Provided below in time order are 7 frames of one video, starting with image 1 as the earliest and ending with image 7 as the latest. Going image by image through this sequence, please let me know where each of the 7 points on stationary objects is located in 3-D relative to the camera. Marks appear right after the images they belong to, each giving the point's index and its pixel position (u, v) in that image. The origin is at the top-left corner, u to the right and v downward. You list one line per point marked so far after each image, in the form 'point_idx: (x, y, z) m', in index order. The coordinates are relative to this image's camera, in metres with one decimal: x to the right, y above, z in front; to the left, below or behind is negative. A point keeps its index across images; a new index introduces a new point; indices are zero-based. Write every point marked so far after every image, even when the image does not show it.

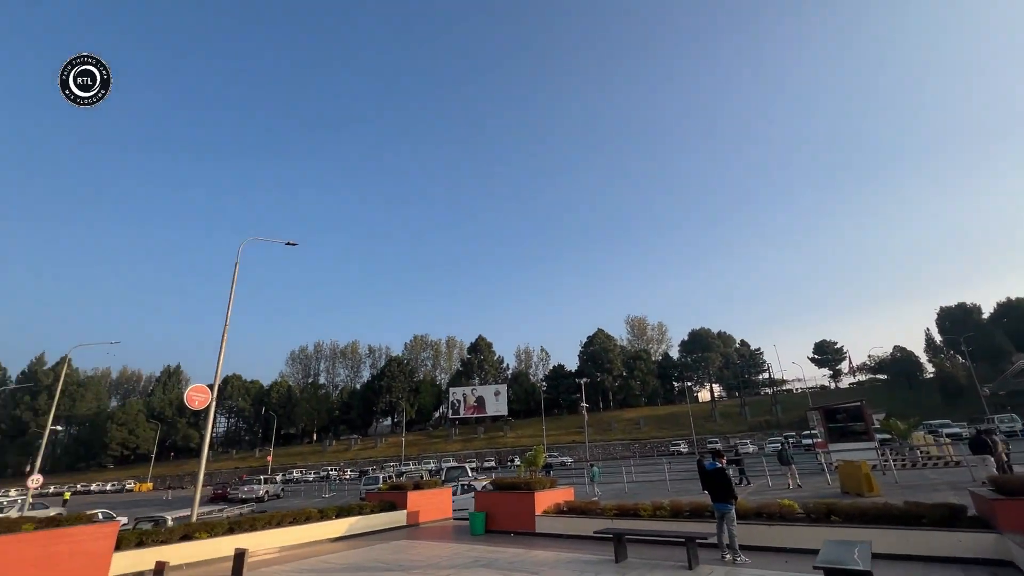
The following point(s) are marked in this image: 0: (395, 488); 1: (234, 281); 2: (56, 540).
0: (-3.9, -6.7, +15.7) m
1: (-8.7, +0.3, +14.6) m
2: (-8.5, -4.7, +8.7) m
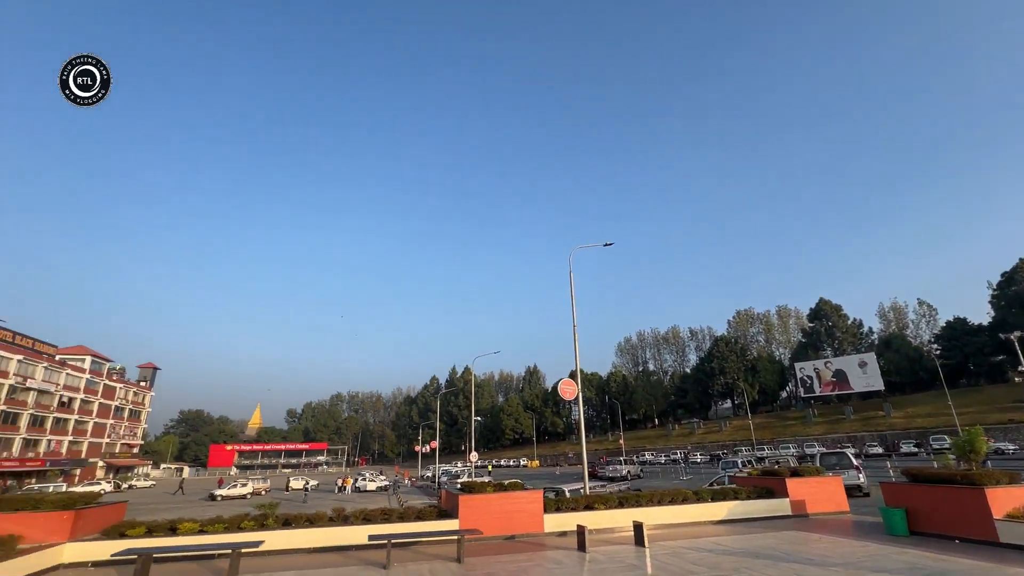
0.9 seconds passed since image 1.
0: (+8.0, -5.8, +14.6) m
1: (+2.1, 0.0, +16.8) m
2: (-0.1, -5.3, +11.7) m
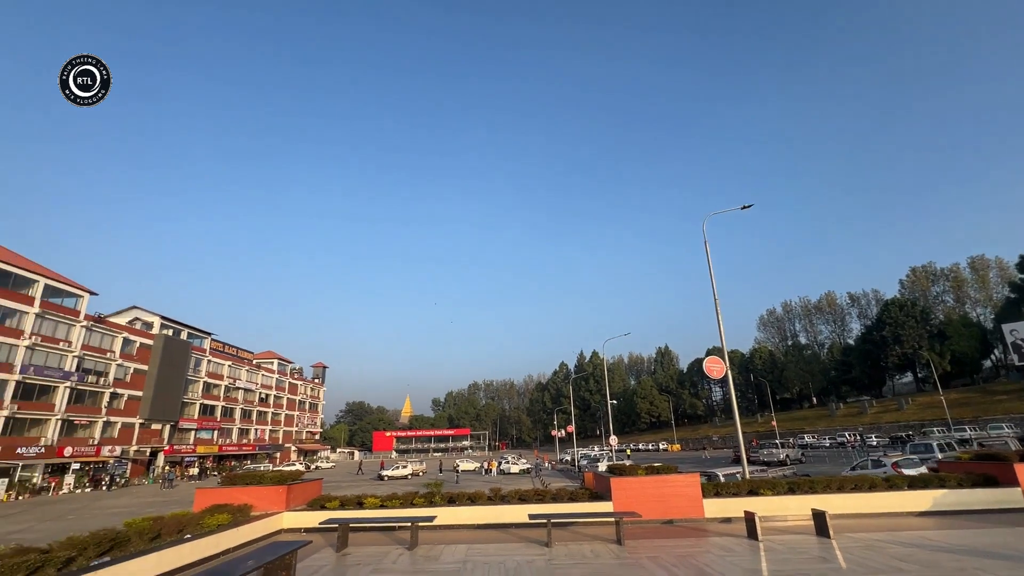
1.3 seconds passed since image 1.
0: (+12.2, -4.3, +12.0) m
1: (+6.5, +1.0, +15.5) m
2: (+3.6, -4.7, +11.2) m
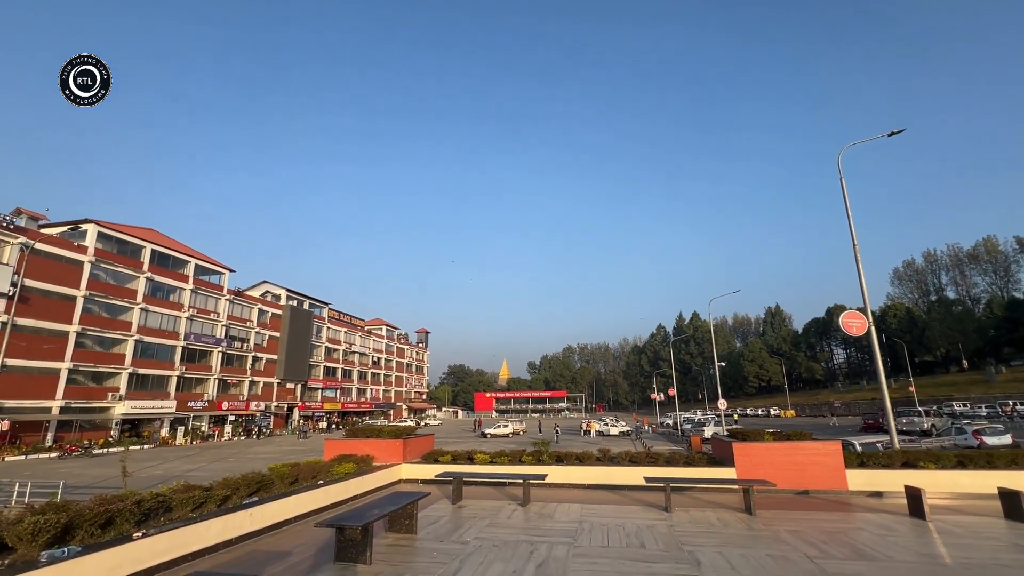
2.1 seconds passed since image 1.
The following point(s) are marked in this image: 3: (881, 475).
0: (+14.6, -2.8, +9.1) m
1: (+9.5, +2.6, +13.3) m
2: (+6.1, -3.5, +10.1) m
3: (+7.7, -3.9, +9.8) m
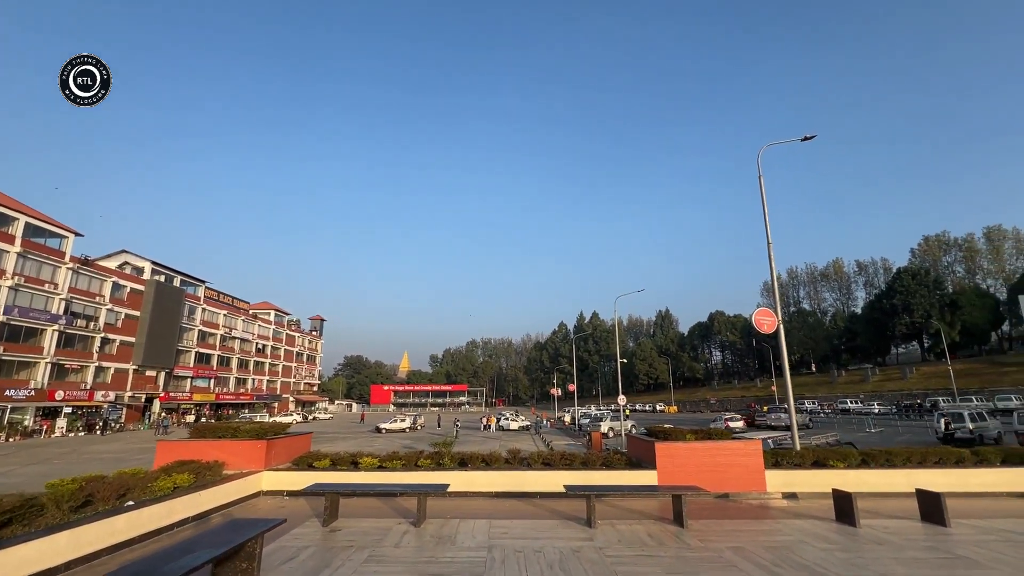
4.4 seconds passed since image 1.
0: (+12.7, -3.1, +10.1) m
1: (+7.2, +2.7, +13.2) m
2: (+4.1, -3.3, +9.4) m
3: (+5.7, -3.8, +9.4) m
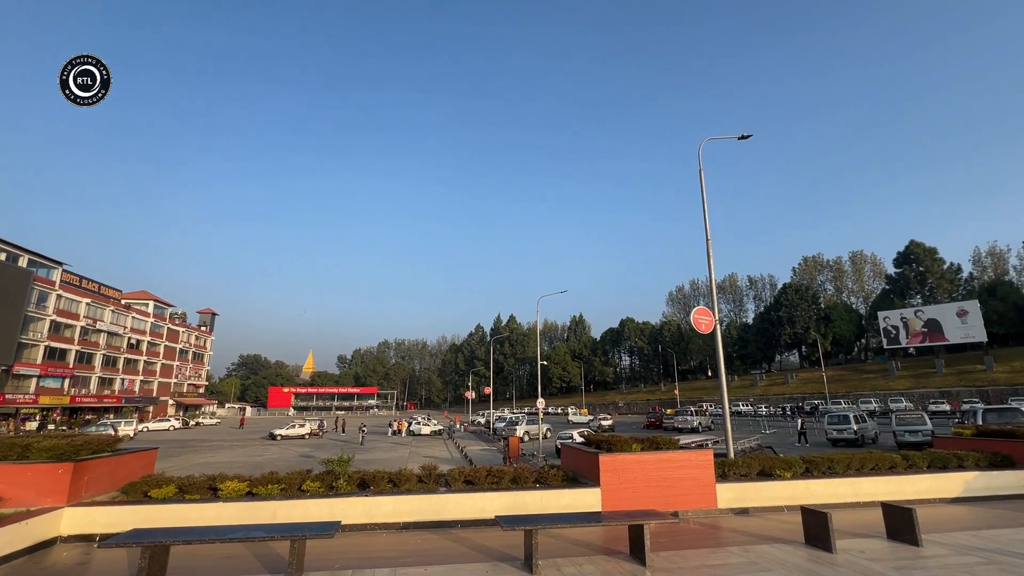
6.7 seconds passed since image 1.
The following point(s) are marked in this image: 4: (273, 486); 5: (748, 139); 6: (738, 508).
0: (+11.0, -3.3, +10.4) m
1: (+5.3, +2.8, +12.5) m
2: (+2.7, -3.1, +8.2) m
3: (+4.3, -3.6, +8.5) m
4: (-3.8, -3.1, +7.4) m
5: (+6.3, +3.9, +12.1) m
6: (+4.1, -4.0, +8.4) m
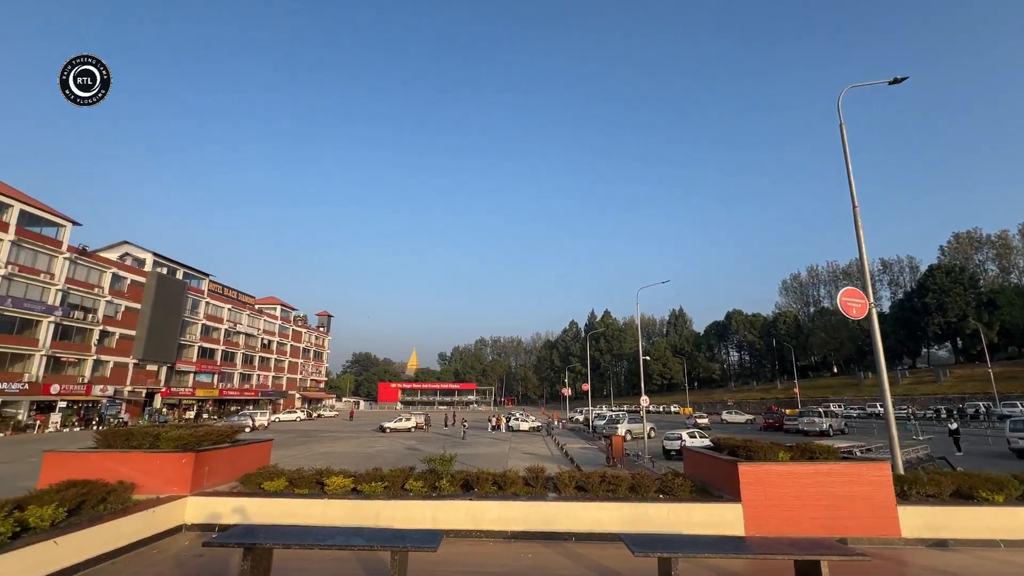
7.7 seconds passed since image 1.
0: (+13.0, -2.6, +7.2) m
1: (+7.6, +3.3, +10.4) m
2: (+4.5, -2.7, +6.6) m
3: (+6.1, -3.2, +6.6) m
4: (-2.0, -2.9, +7.1) m
5: (+8.5, +4.4, +9.8) m
6: (+5.9, -3.5, +6.6) m
